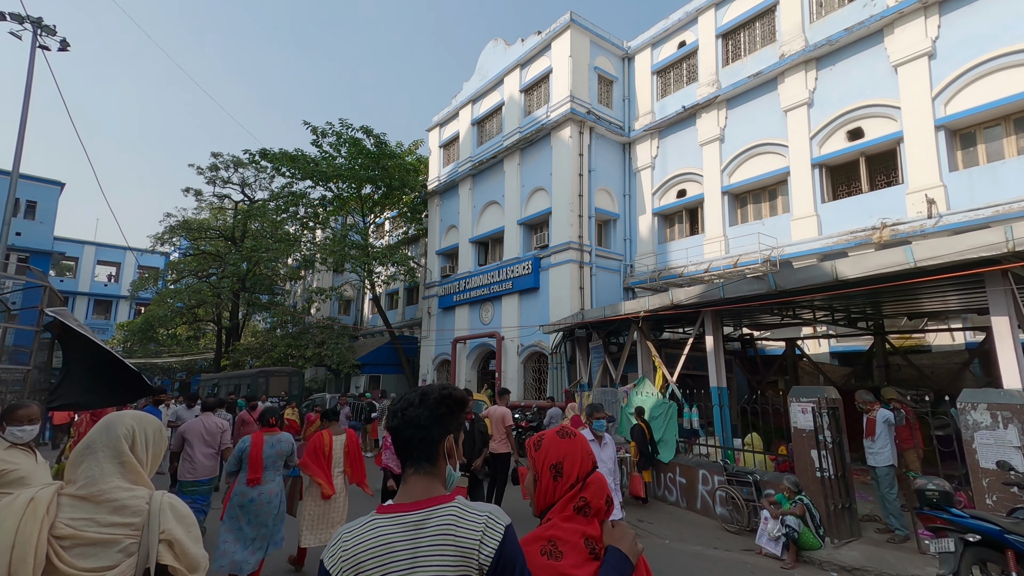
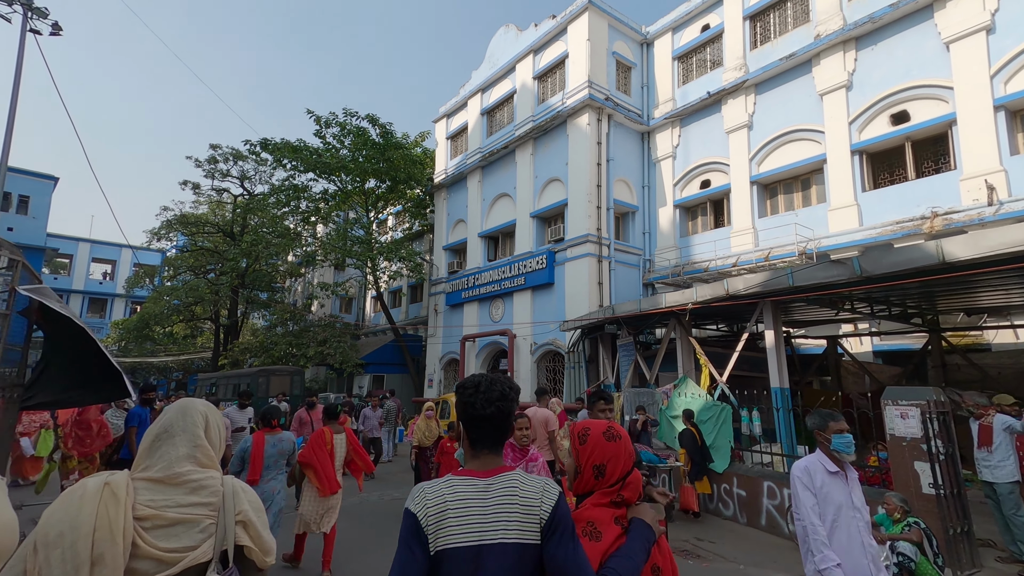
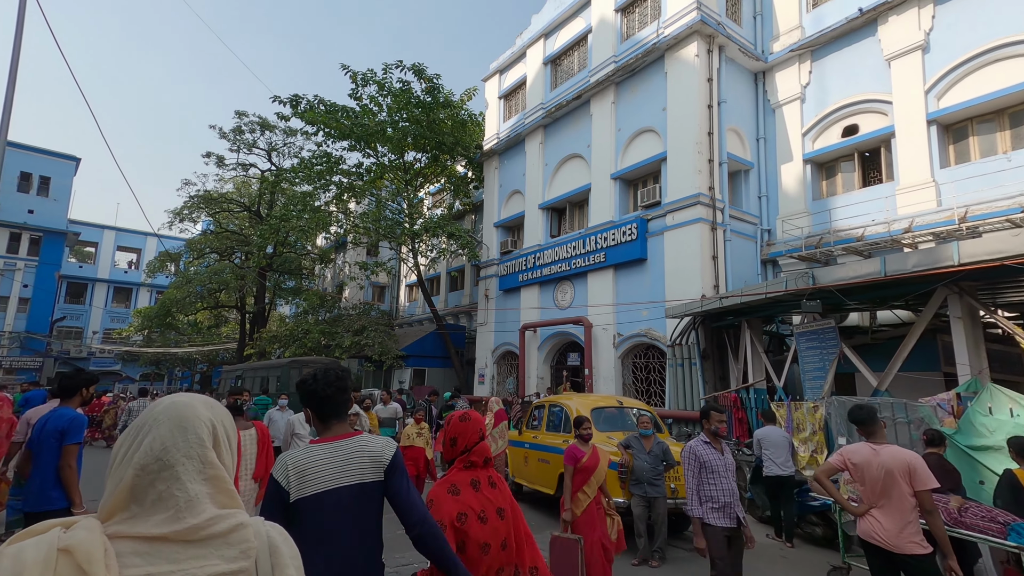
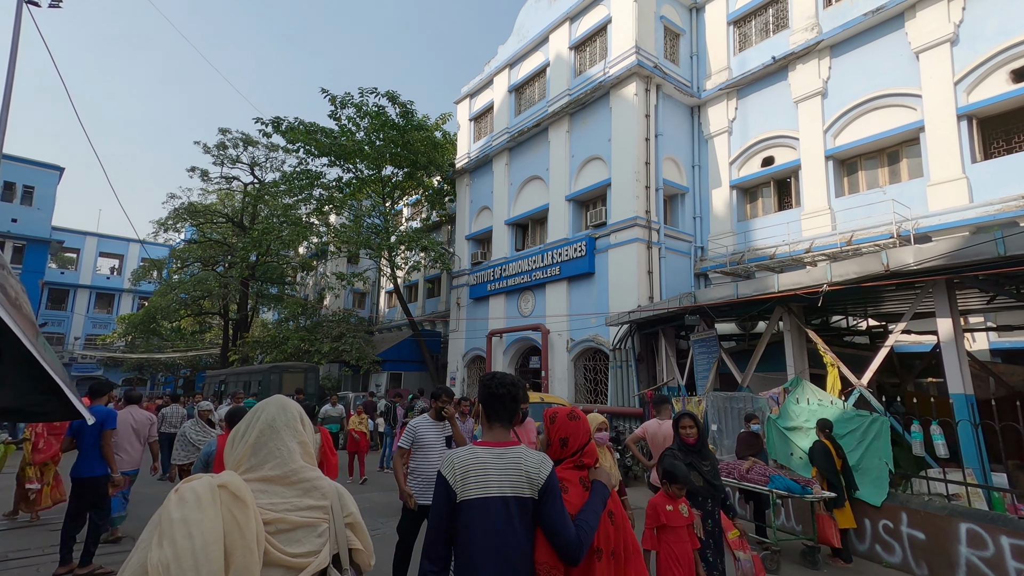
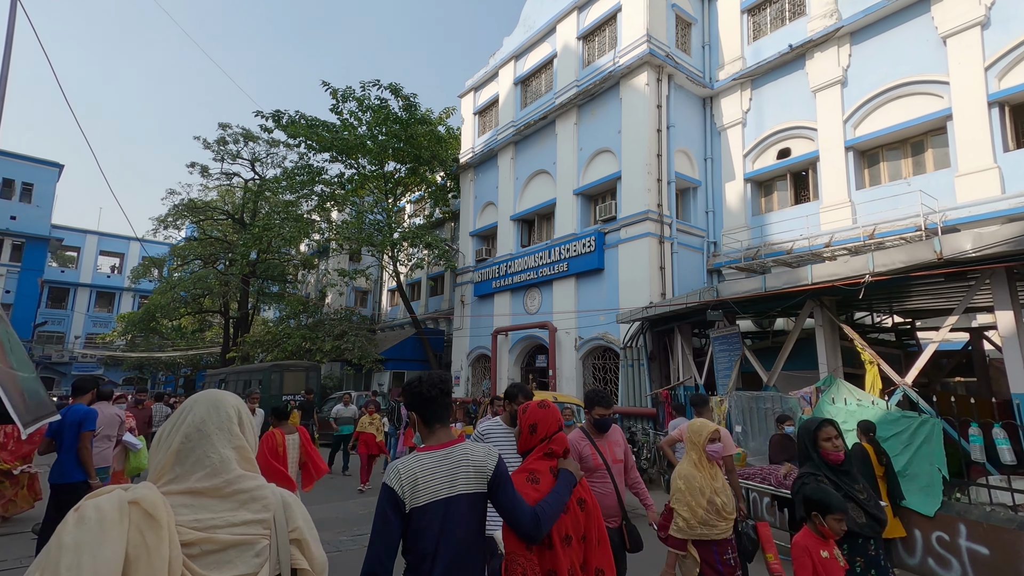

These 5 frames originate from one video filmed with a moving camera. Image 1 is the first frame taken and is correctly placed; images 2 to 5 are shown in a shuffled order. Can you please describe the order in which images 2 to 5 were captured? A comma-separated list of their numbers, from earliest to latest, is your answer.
2, 4, 5, 3
